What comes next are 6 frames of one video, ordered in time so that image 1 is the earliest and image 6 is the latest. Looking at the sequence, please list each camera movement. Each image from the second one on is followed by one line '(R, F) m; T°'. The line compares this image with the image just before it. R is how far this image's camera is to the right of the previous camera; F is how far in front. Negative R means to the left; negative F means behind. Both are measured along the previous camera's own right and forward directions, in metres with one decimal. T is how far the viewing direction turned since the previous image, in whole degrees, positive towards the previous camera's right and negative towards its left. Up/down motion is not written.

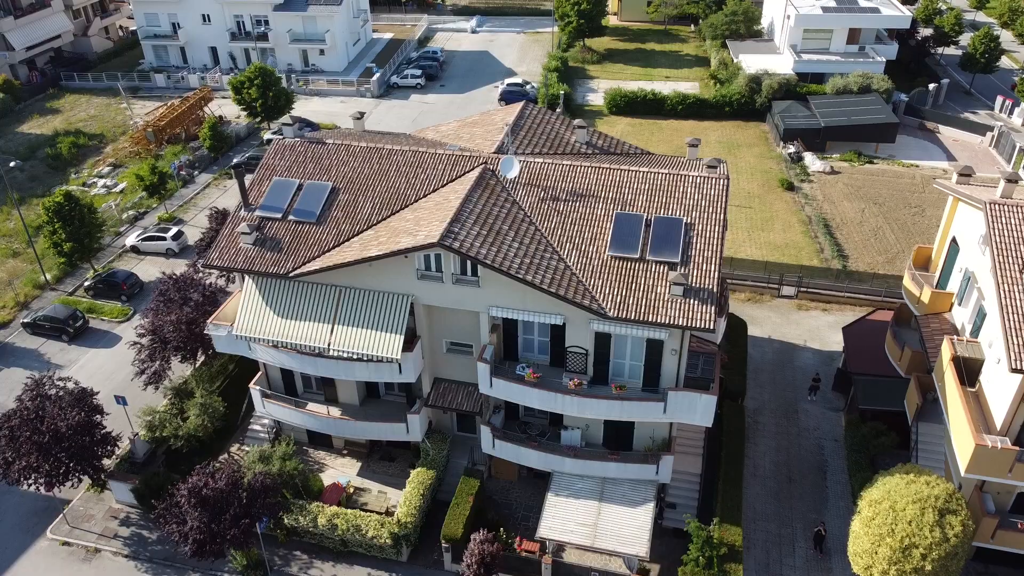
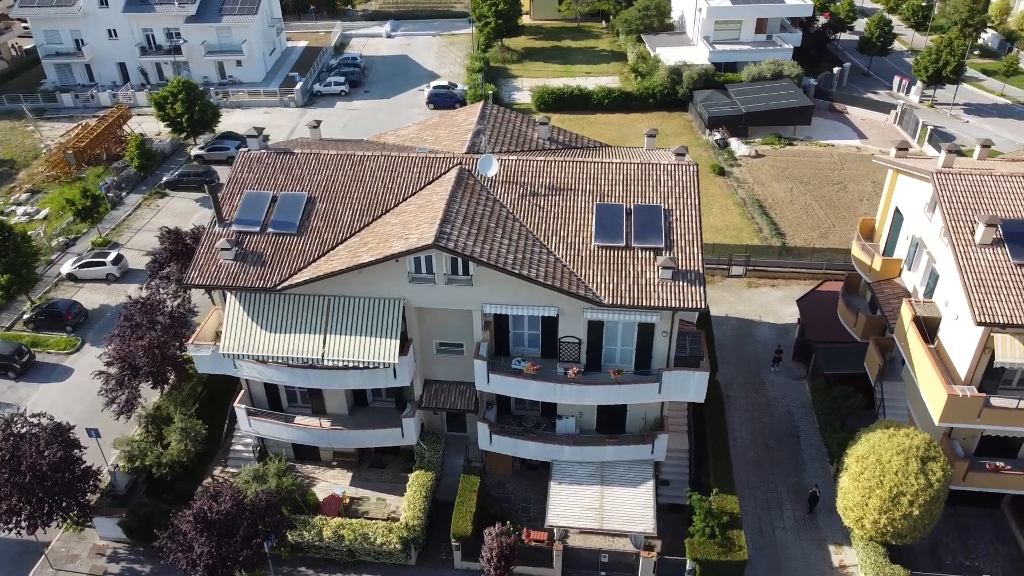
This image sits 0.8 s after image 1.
(-3.1, -0.3) m; +7°
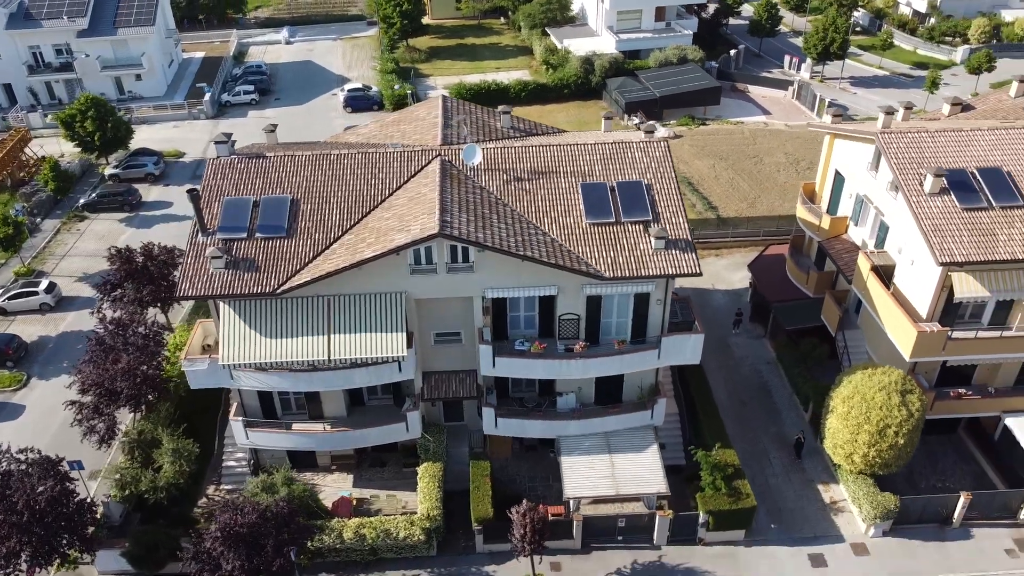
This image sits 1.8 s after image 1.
(-4.3, -0.4) m; +8°
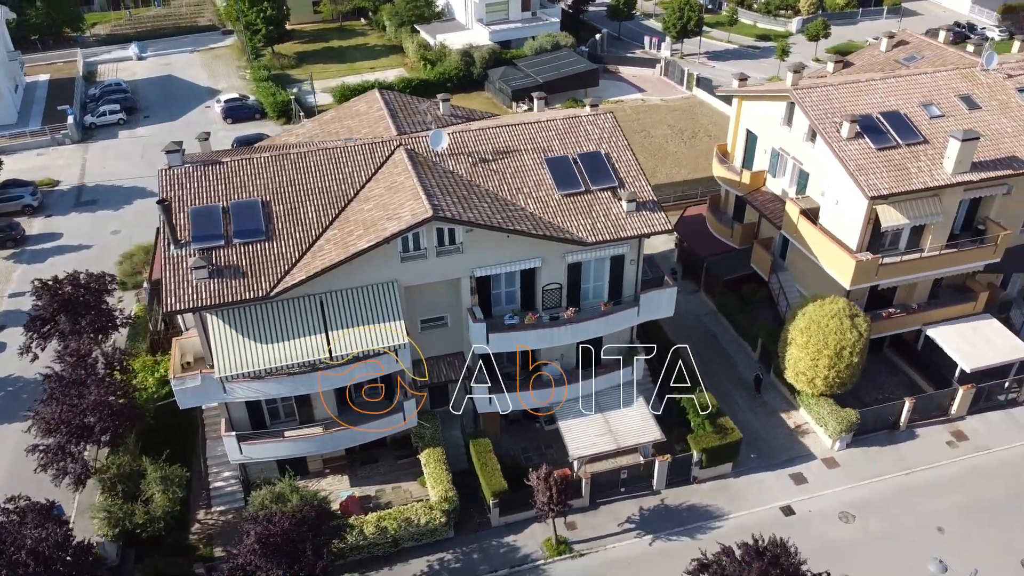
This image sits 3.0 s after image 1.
(-5.4, -0.4) m; +11°
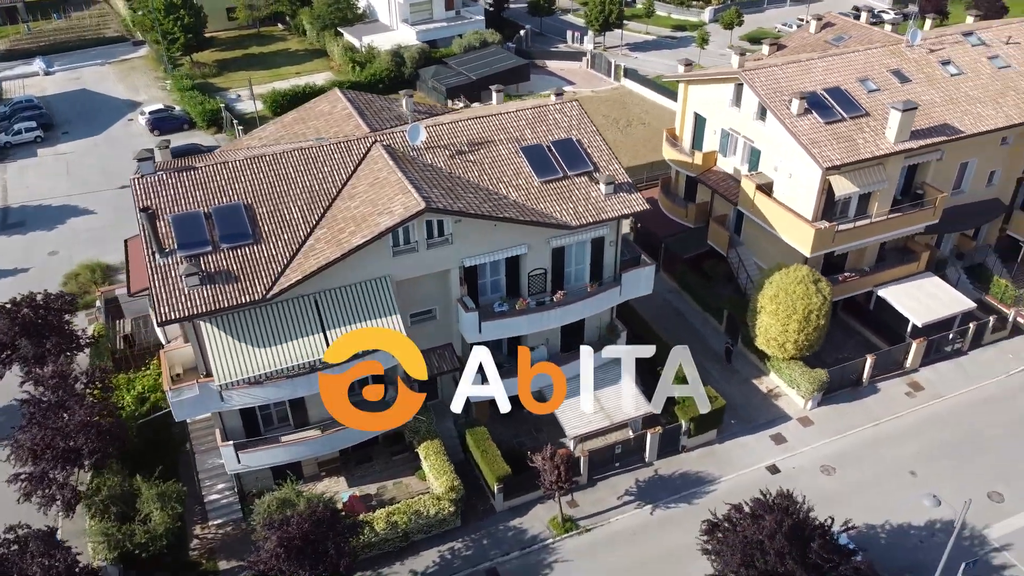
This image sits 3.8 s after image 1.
(-3.0, -0.4) m; +6°
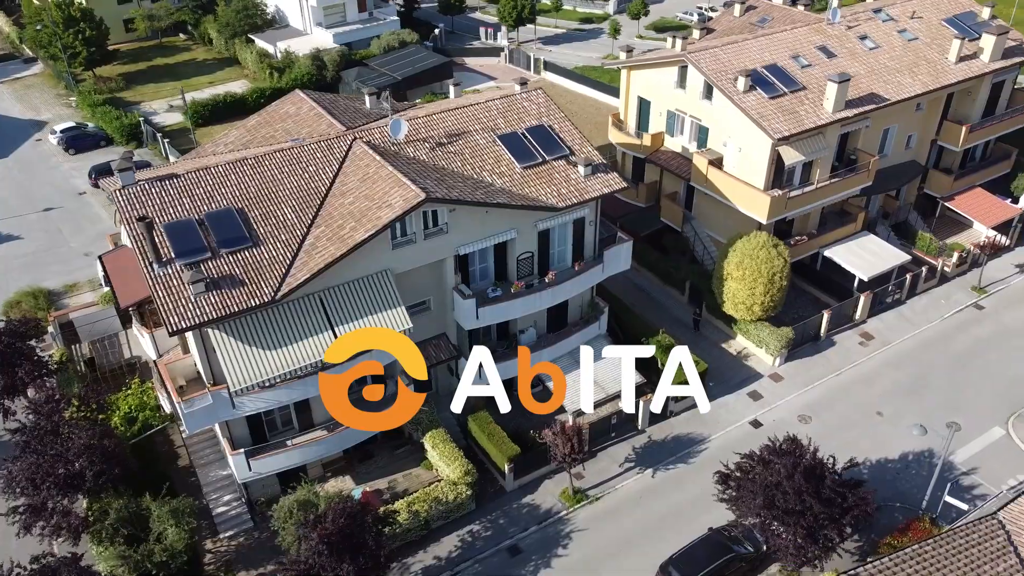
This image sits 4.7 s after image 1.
(-3.9, -0.6) m; +7°
